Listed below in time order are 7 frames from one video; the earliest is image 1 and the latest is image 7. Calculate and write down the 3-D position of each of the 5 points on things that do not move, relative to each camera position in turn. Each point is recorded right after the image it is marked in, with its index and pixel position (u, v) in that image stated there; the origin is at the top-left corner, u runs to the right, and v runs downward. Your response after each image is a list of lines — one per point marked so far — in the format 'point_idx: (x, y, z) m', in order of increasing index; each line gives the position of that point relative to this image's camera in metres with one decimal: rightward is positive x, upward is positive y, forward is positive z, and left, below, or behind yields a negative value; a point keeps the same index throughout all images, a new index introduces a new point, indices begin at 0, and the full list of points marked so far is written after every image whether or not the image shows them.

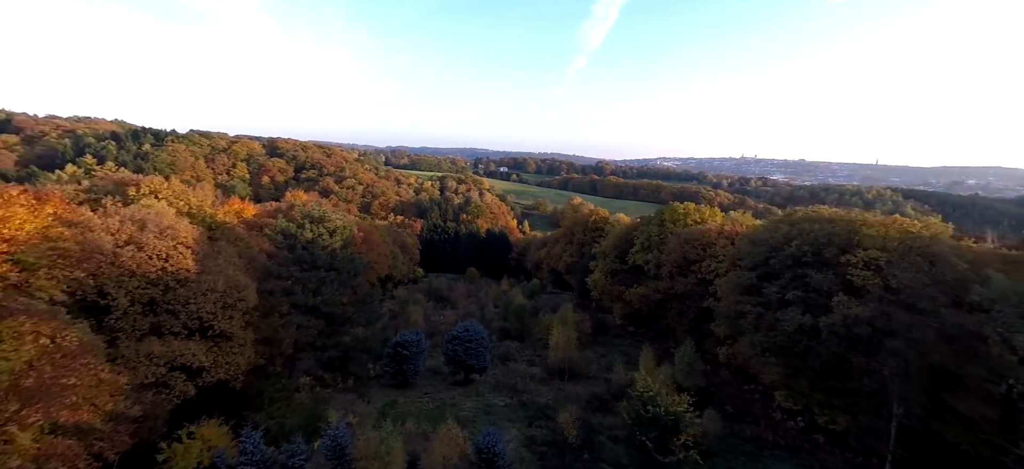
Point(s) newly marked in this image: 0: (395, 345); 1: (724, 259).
0: (-4.4, -4.2, +18.0) m
1: (+8.3, -1.0, +18.8) m
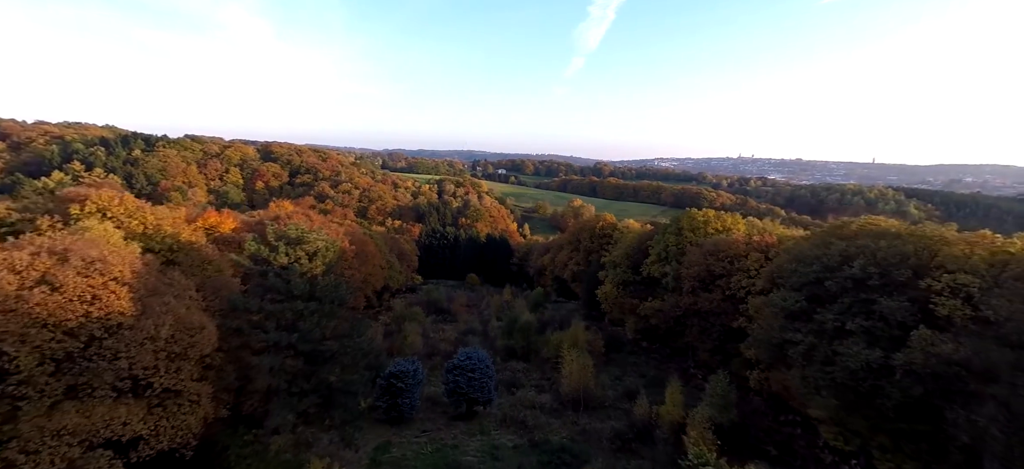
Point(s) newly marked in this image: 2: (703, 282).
0: (-4.1, -4.7, +16.0) m
1: (+8.6, -1.4, +16.8) m
2: (+7.7, -1.9, +19.5) m
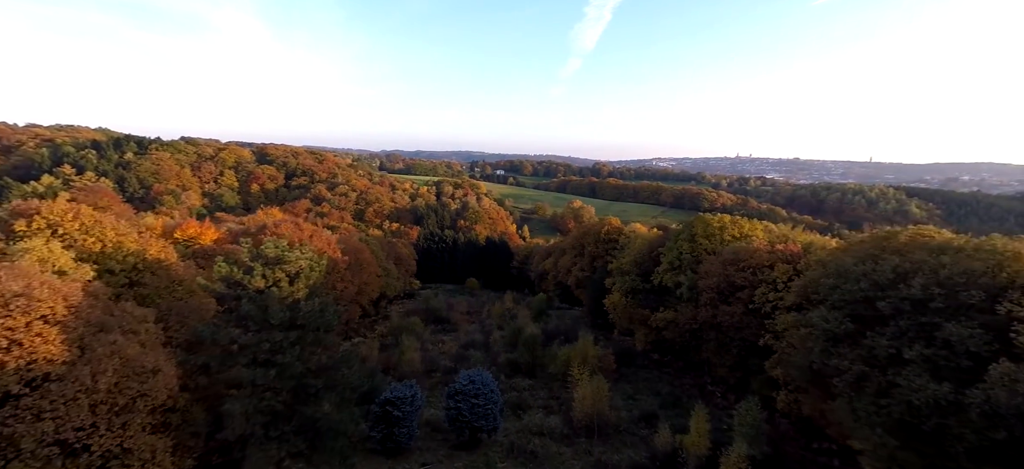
0: (-3.9, -5.1, +14.6) m
1: (+8.8, -1.7, +15.5) m
2: (+7.9, -2.2, +18.1) m
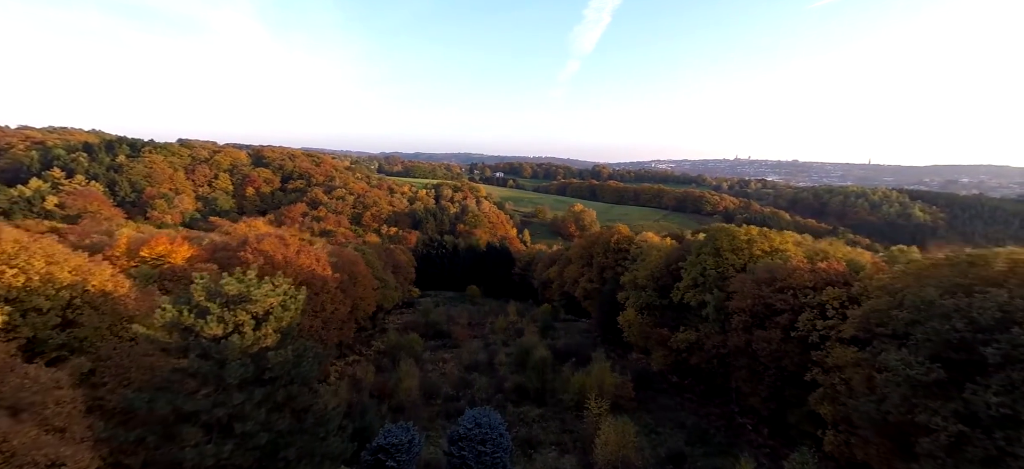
0: (-3.5, -5.6, +12.7) m
1: (+9.1, -2.3, +13.6) m
2: (+8.3, -2.8, +16.2) m
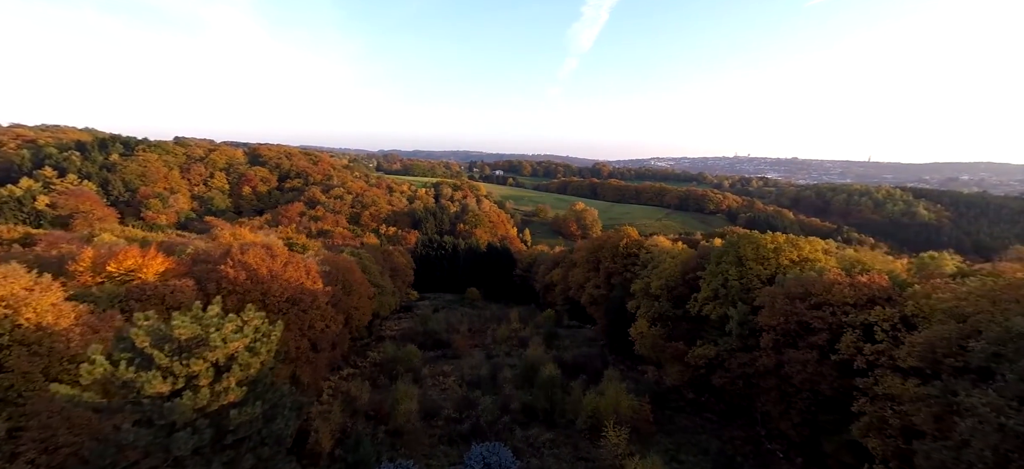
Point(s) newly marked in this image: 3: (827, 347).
0: (-3.3, -6.0, +11.2) m
1: (+9.4, -2.6, +12.1) m
2: (+8.5, -3.1, +14.8) m
3: (+9.0, -3.3, +13.8) m
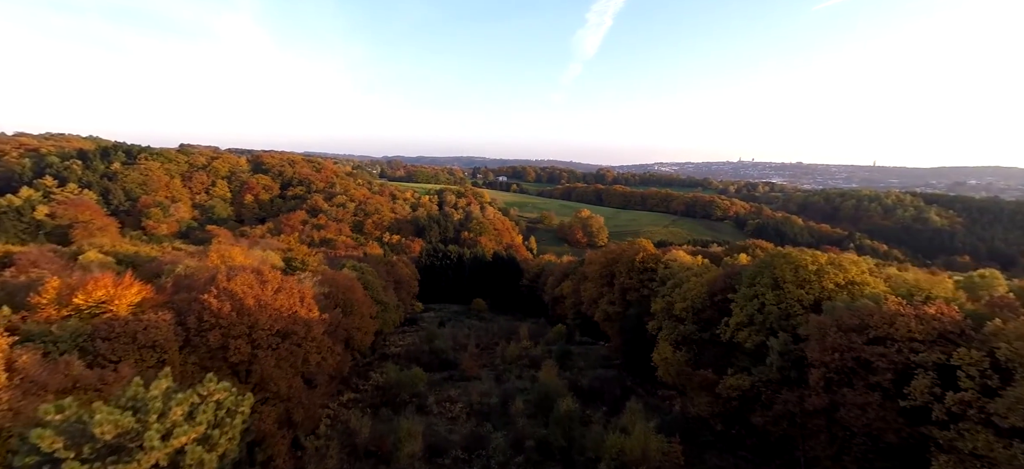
0: (-2.8, -6.6, +9.5) m
1: (+9.8, -3.2, +10.4) m
2: (+9.0, -3.8, +13.1) m
3: (+9.5, -3.9, +12.1) m
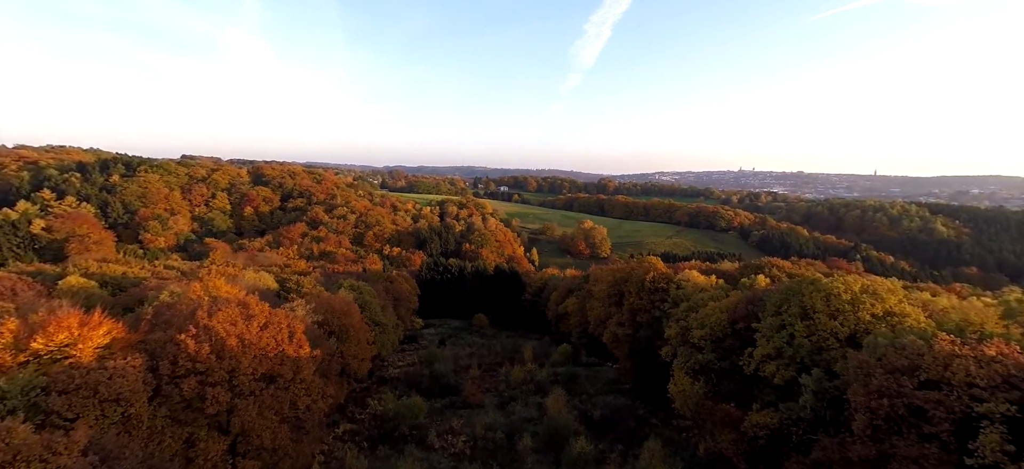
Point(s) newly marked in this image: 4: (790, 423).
0: (-2.6, -7.3, +8.2) m
1: (+10.1, -3.9, +9.1) m
2: (+9.3, -4.5, +11.8) m
3: (+9.7, -4.7, +10.8) m
4: (+8.6, -5.8, +14.9) m
